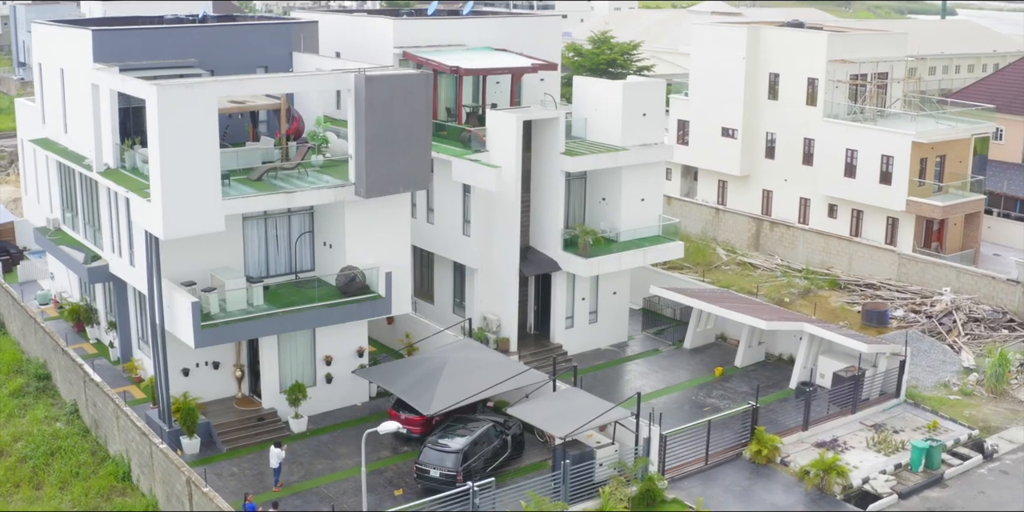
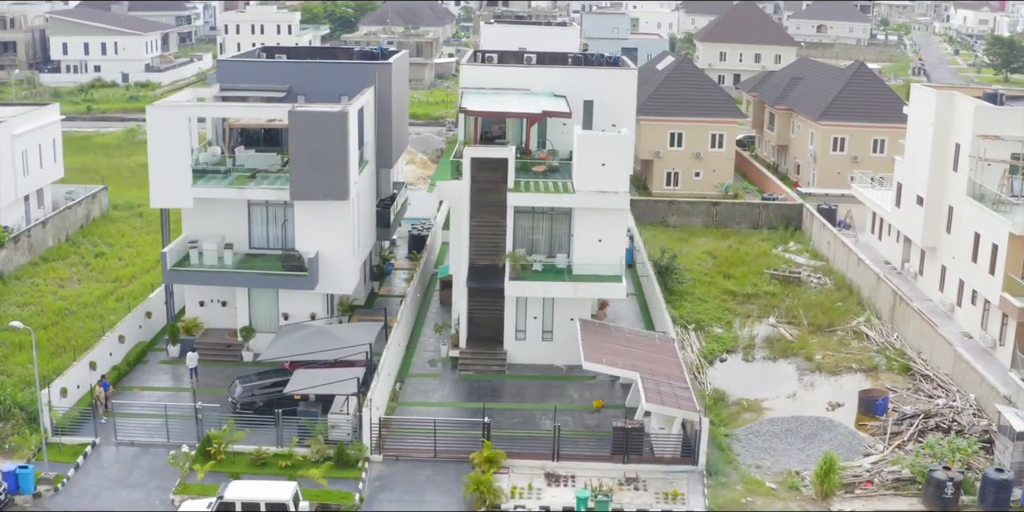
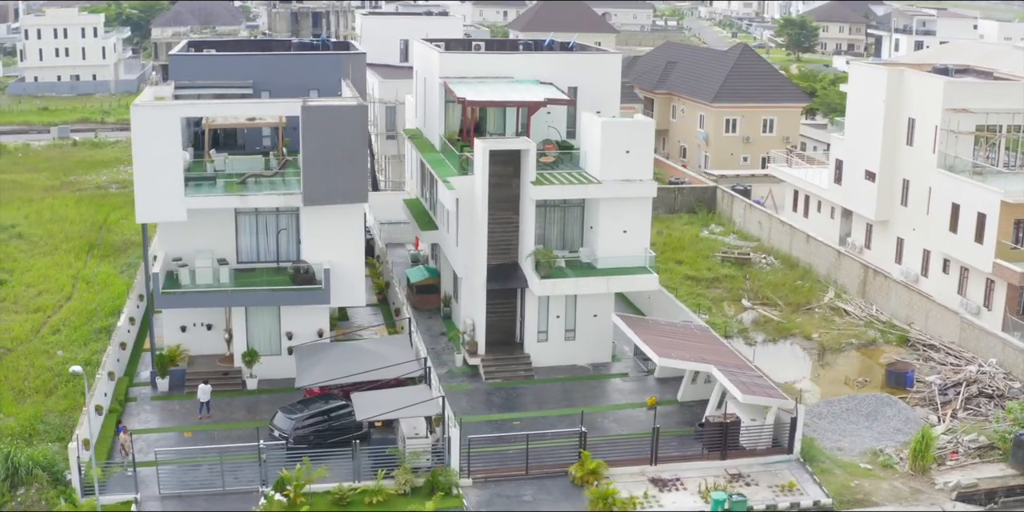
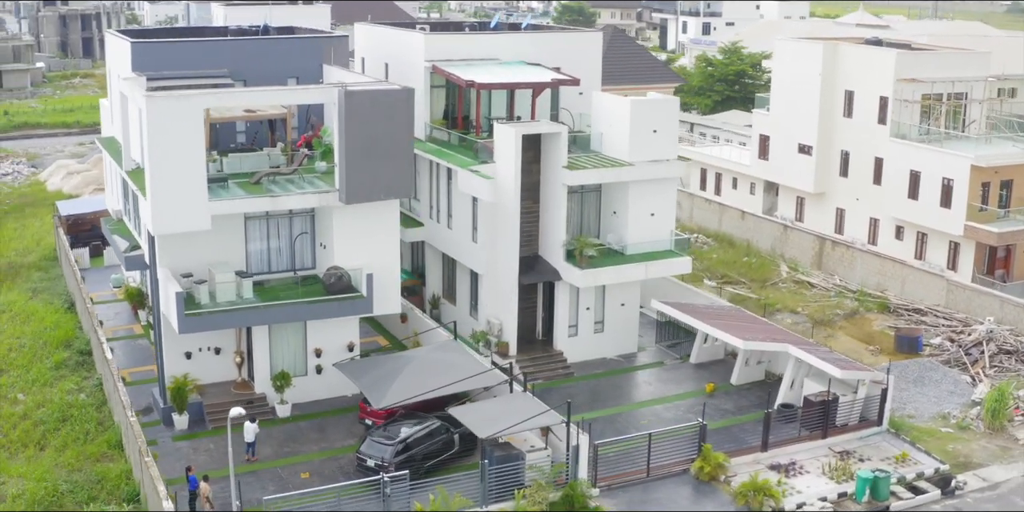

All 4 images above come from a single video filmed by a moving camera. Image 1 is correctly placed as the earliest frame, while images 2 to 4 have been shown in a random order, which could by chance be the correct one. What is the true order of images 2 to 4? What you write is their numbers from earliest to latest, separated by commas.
4, 3, 2
